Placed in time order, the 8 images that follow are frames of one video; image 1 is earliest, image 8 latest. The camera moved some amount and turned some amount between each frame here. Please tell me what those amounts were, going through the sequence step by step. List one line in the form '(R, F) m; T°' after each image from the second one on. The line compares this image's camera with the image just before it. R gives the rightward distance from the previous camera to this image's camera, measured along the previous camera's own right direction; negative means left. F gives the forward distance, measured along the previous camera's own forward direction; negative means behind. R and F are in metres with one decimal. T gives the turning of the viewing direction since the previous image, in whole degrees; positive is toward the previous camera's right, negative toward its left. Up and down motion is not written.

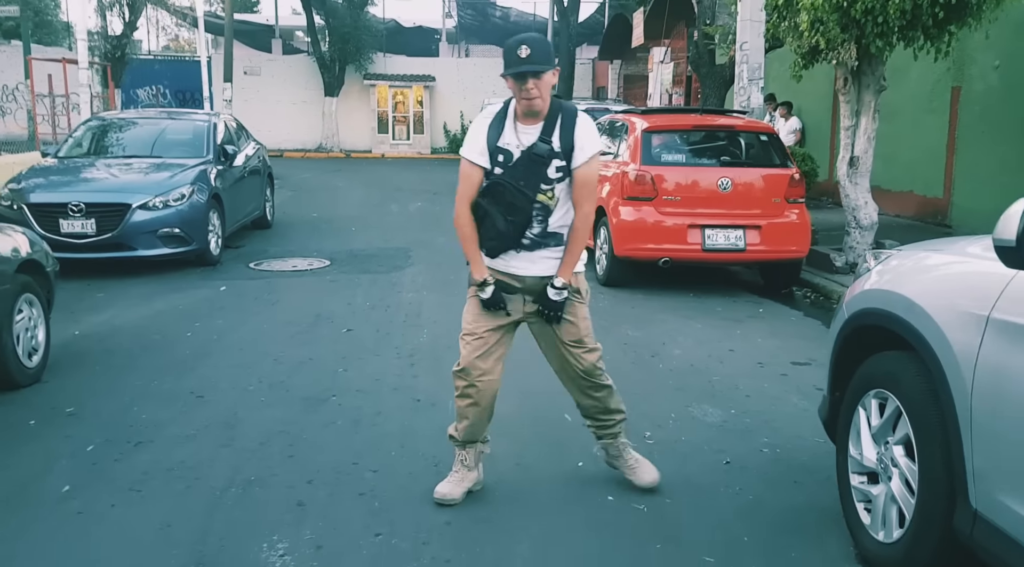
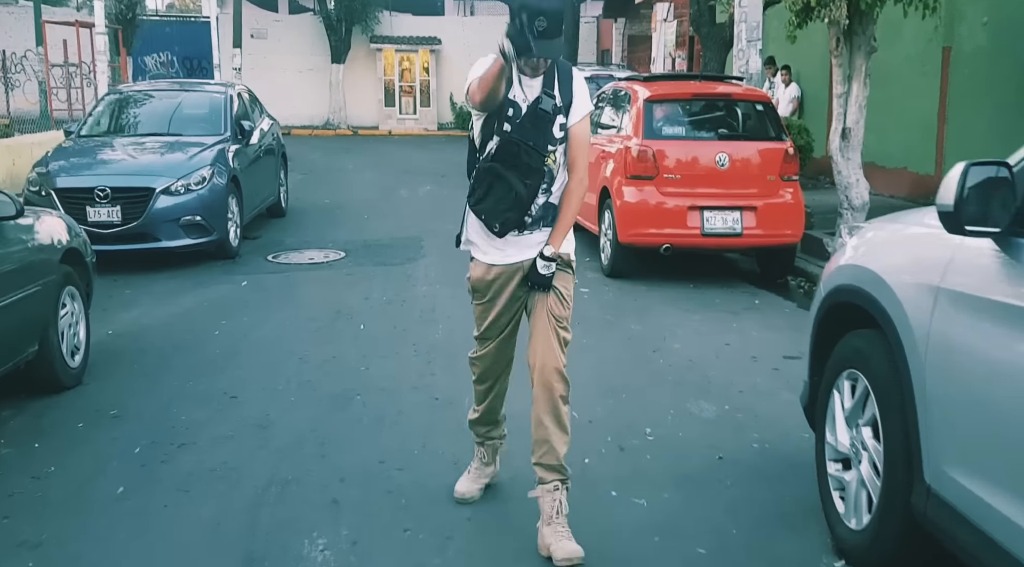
(0.0, -0.4) m; 0°
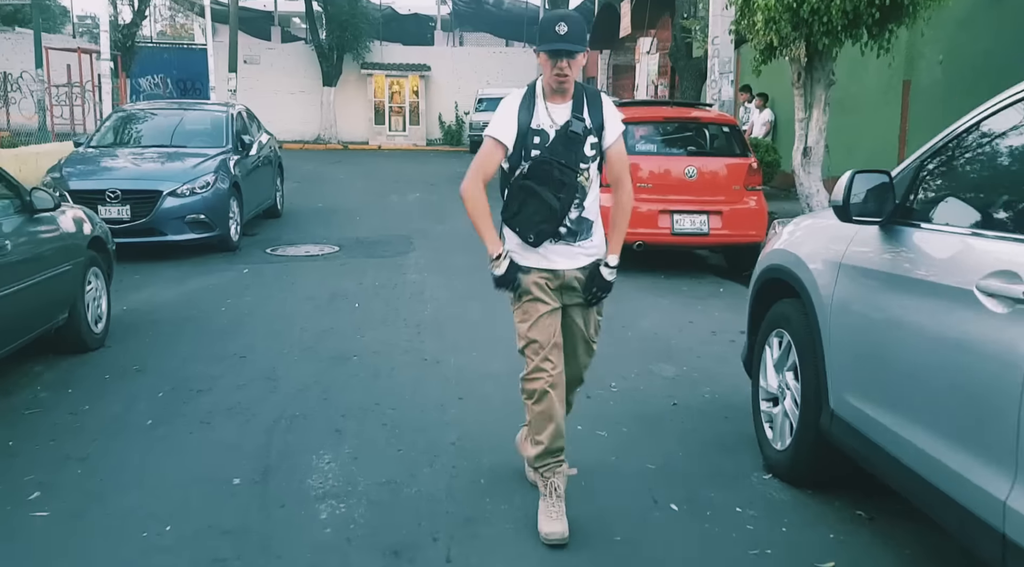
(0.0, -0.7) m; +1°
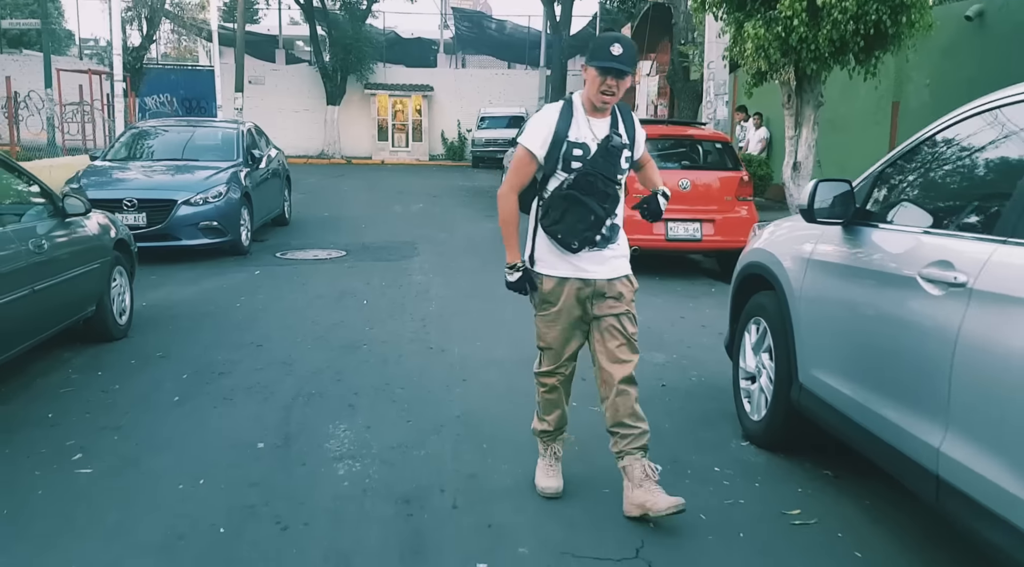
(0.0, -0.4) m; 0°
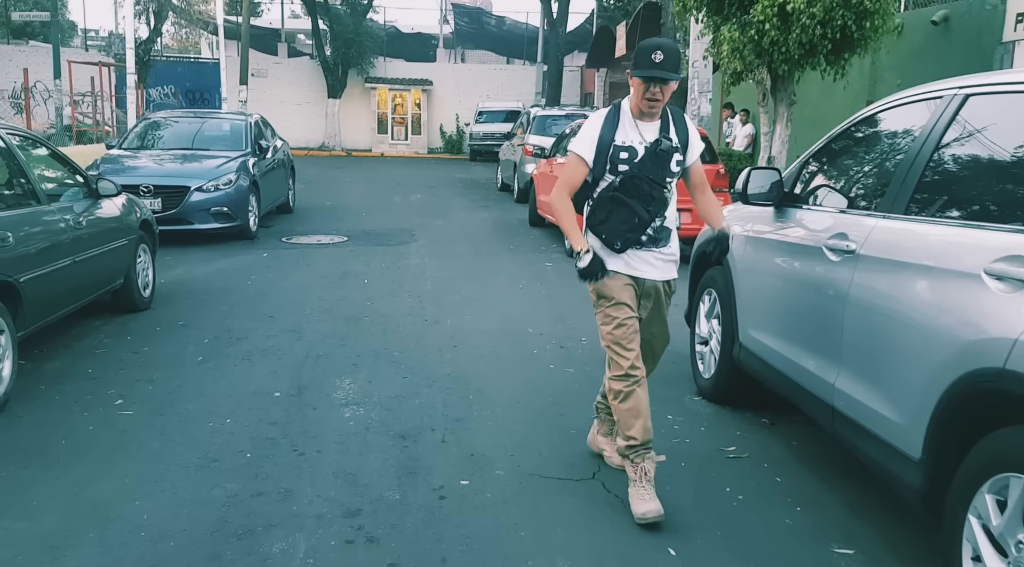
(+0.1, -0.7) m; 0°
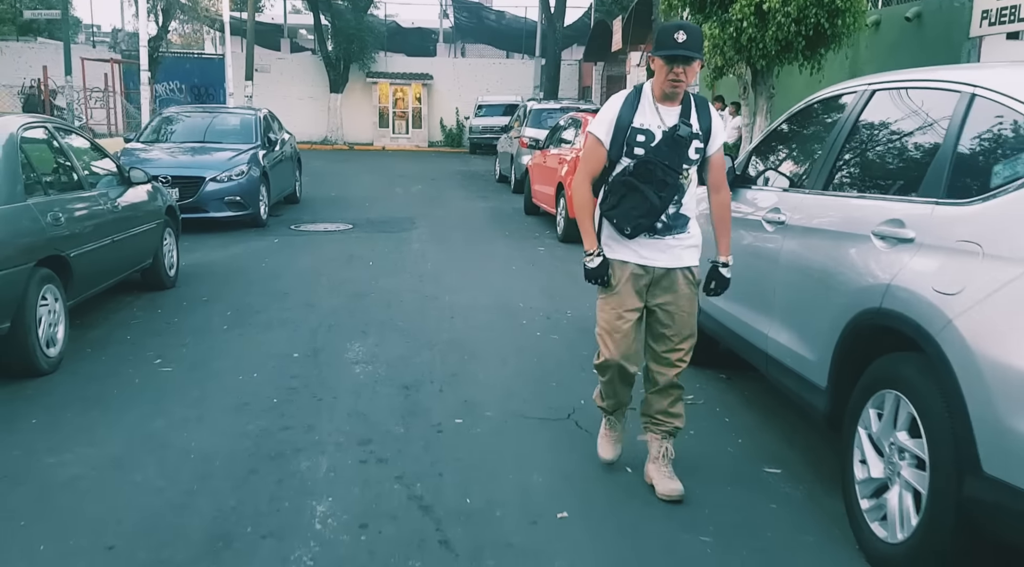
(+0.1, -0.7) m; 0°
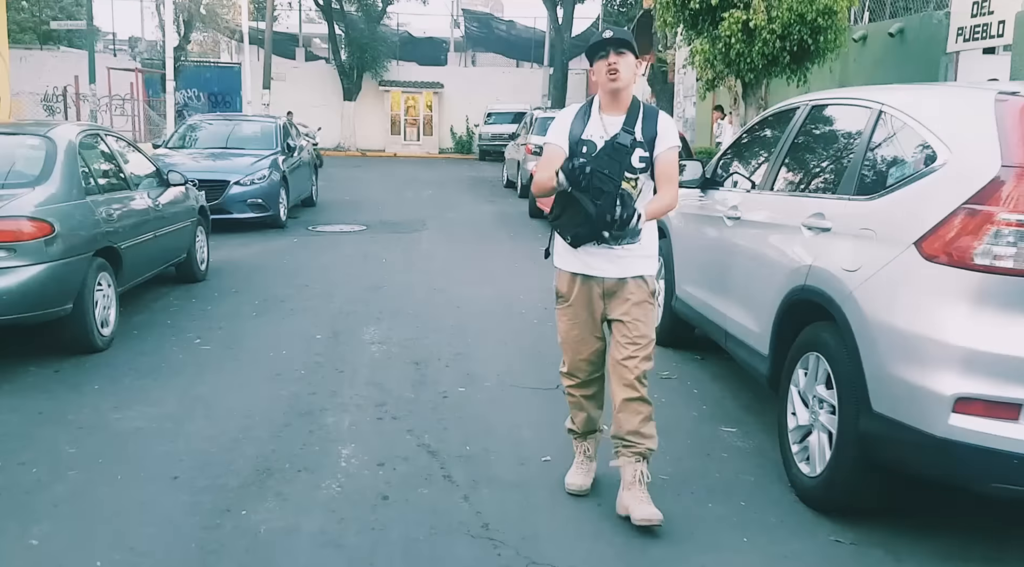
(+0.1, -0.8) m; -1°
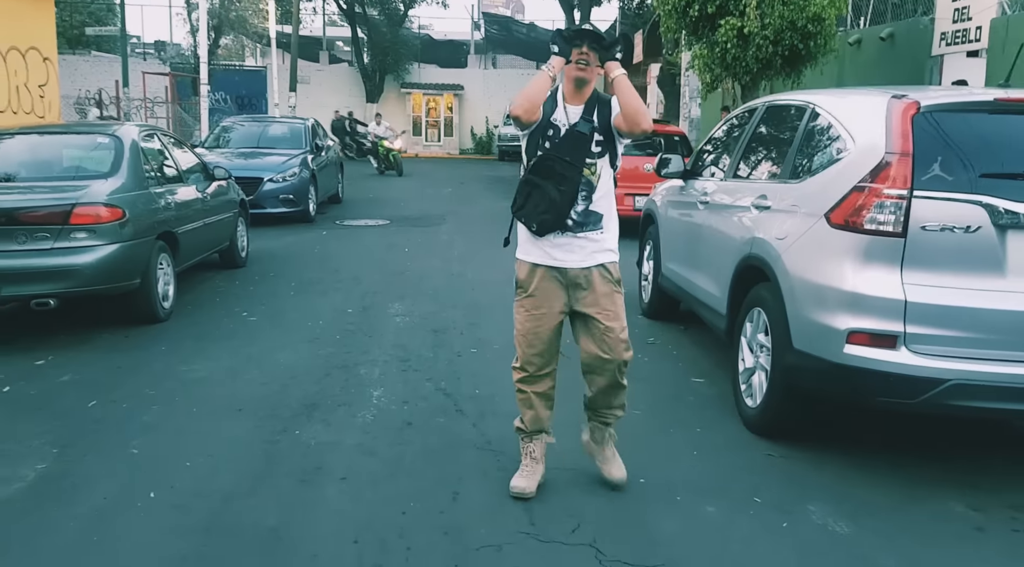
(+0.1, -1.0) m; -1°
